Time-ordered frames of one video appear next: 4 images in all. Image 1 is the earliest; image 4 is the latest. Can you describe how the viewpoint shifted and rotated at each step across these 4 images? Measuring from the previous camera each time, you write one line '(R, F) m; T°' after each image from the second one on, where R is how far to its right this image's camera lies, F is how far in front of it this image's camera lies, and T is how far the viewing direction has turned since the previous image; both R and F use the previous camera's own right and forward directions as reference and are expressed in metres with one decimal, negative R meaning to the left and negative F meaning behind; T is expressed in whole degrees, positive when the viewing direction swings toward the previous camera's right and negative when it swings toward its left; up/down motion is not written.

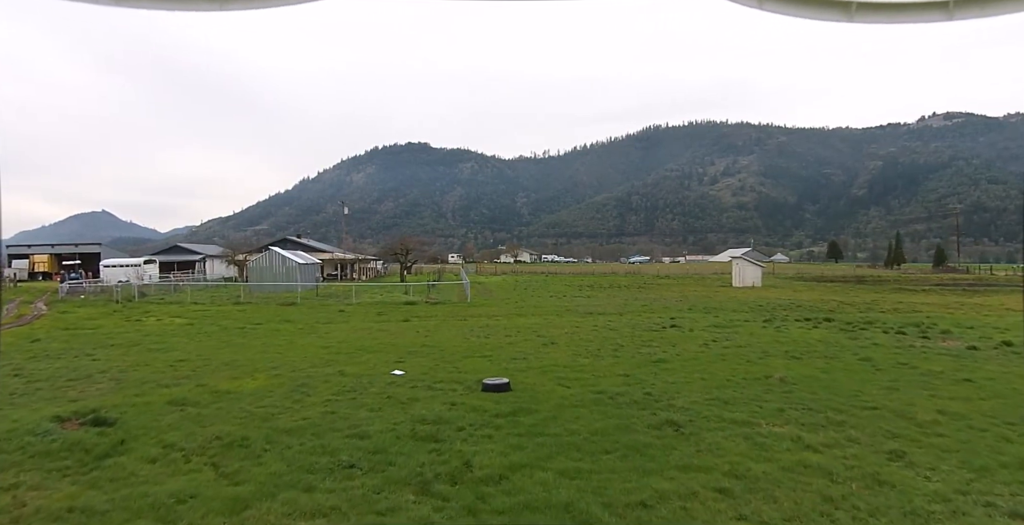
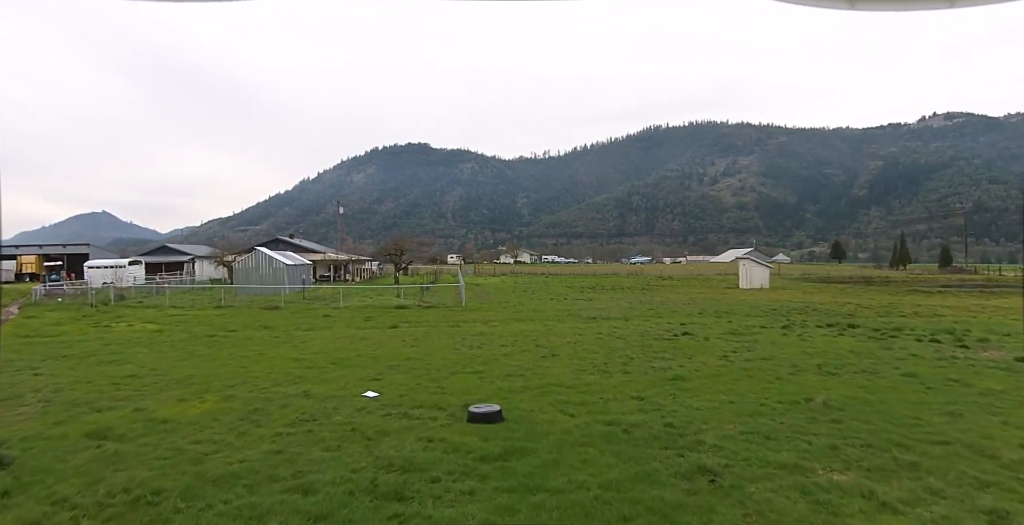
(+0.1, +1.2) m; 0°
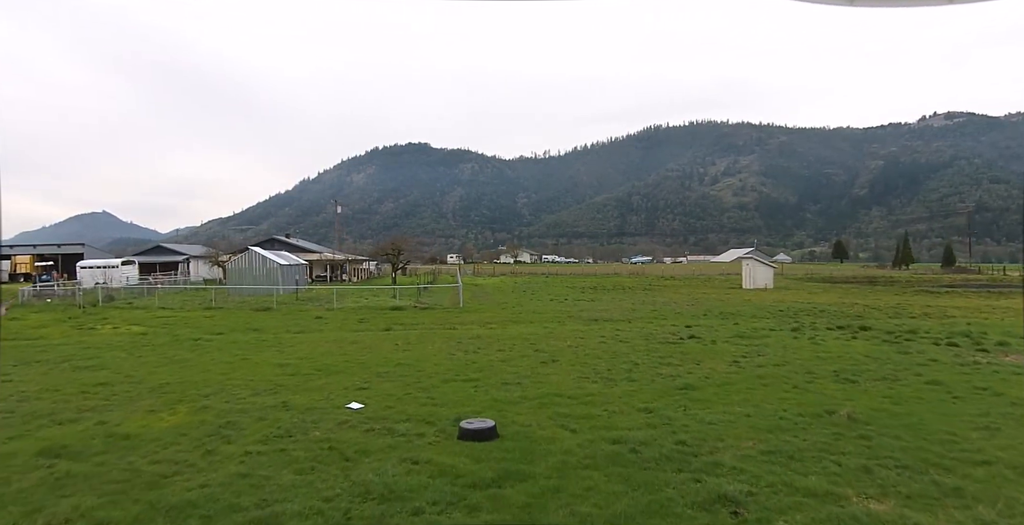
(0.0, +0.6) m; 0°
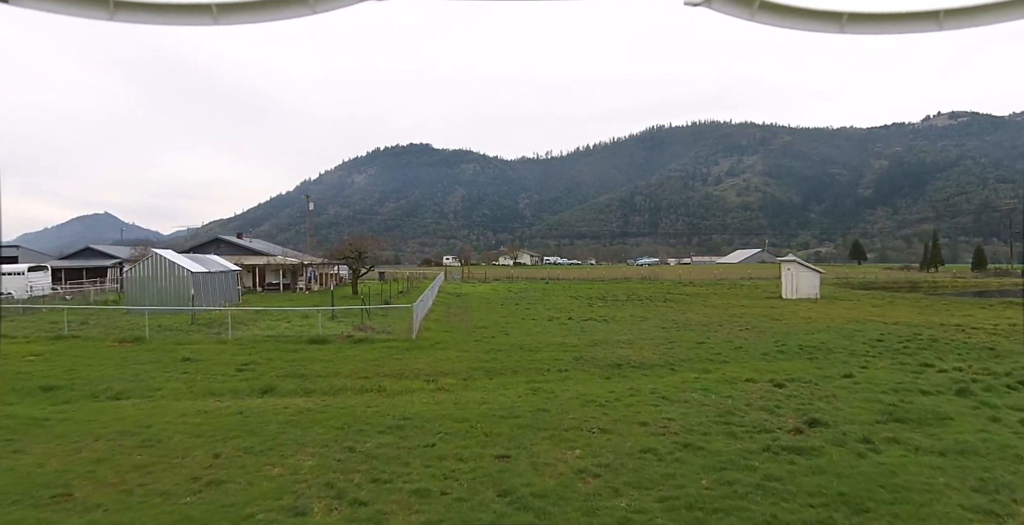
(+0.5, +5.7) m; 0°
